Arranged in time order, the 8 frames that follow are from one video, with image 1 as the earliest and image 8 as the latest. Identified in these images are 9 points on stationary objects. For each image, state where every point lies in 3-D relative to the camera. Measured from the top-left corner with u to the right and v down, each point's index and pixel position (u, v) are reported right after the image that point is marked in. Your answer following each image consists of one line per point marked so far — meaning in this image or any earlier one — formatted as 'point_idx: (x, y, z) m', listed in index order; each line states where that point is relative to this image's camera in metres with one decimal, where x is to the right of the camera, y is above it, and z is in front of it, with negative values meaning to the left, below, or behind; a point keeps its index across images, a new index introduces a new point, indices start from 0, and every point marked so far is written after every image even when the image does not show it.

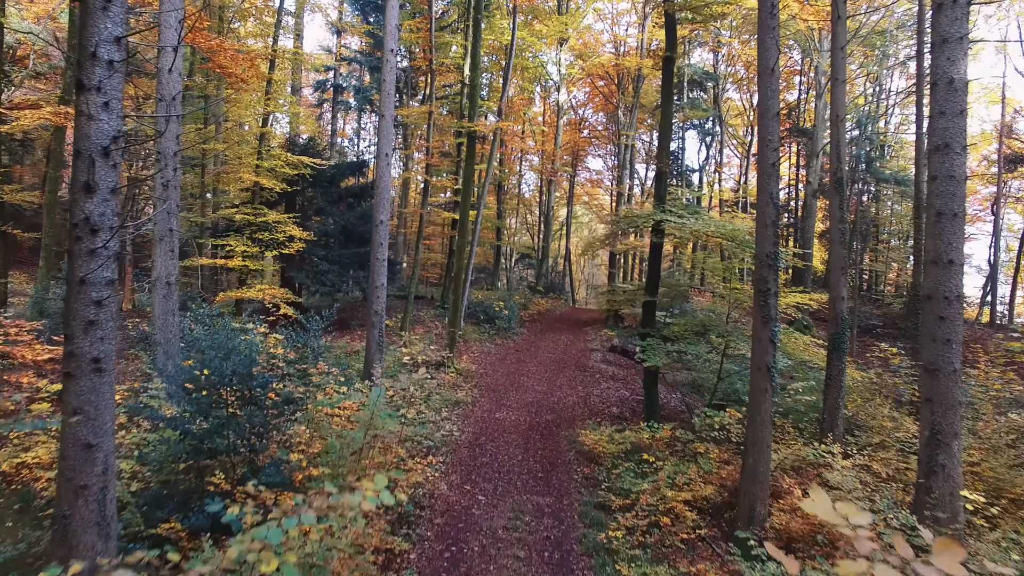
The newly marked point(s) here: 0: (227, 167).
0: (-4.6, +1.9, +11.0) m
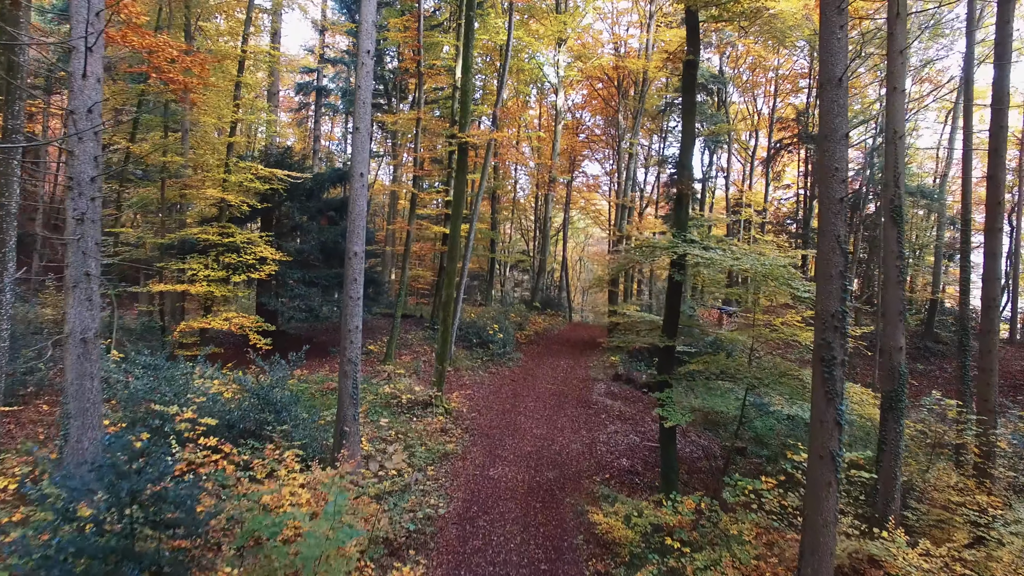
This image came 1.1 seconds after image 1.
0: (-4.6, +1.5, +9.9) m
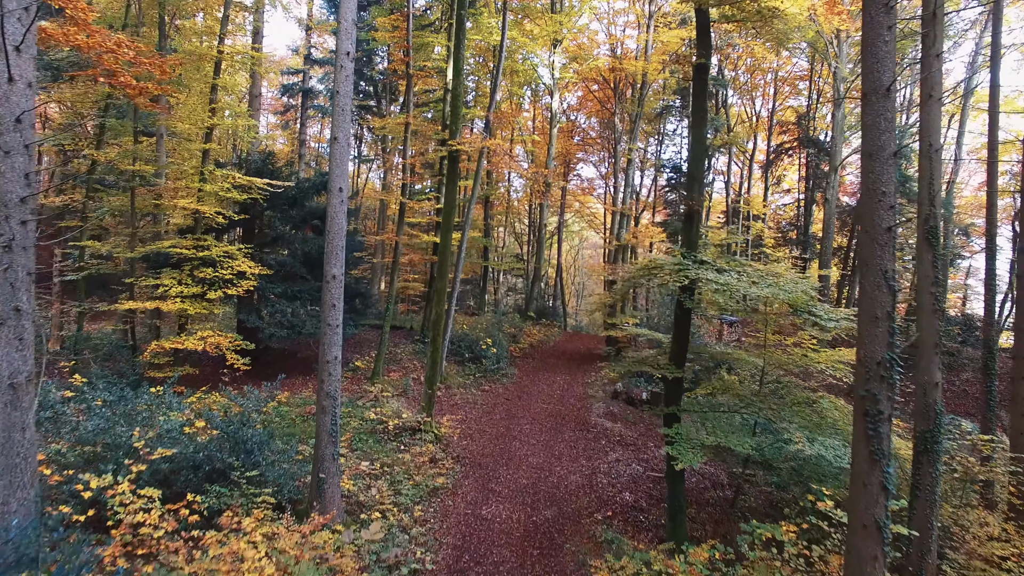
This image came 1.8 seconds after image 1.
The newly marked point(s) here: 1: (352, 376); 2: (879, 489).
0: (-4.7, +1.3, +9.2) m
1: (-2.7, -1.5, +11.4) m
2: (+1.9, -1.0, +3.5) m
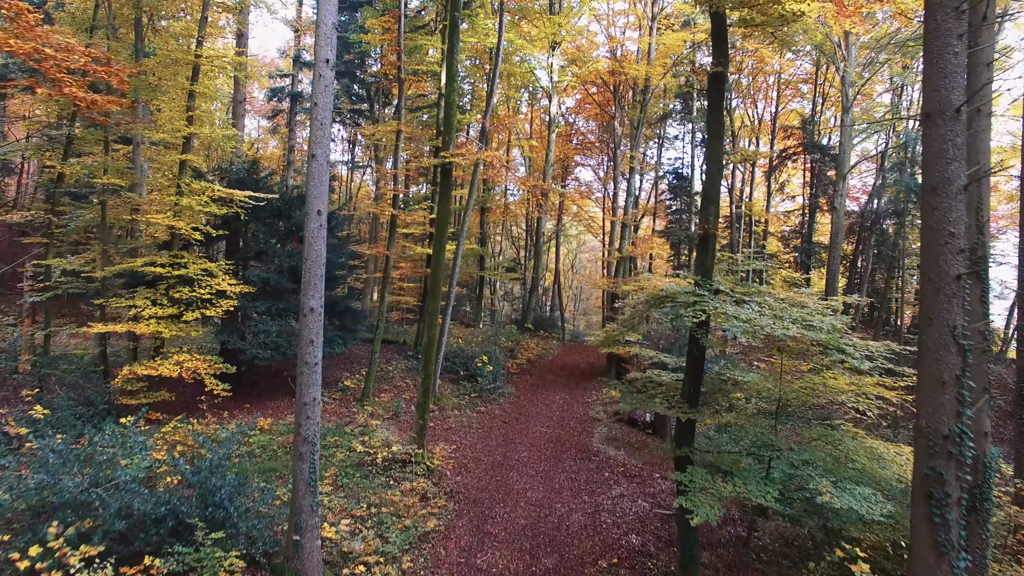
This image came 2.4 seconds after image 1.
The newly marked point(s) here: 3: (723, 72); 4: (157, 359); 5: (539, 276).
0: (-4.7, +1.1, +8.7) m
1: (-2.7, -1.7, +10.8) m
2: (+1.9, -1.3, +3.0) m
3: (+1.7, +1.8, +5.6) m
4: (-4.3, -0.8, +8.3) m
5: (+0.7, +0.4, +18.8) m
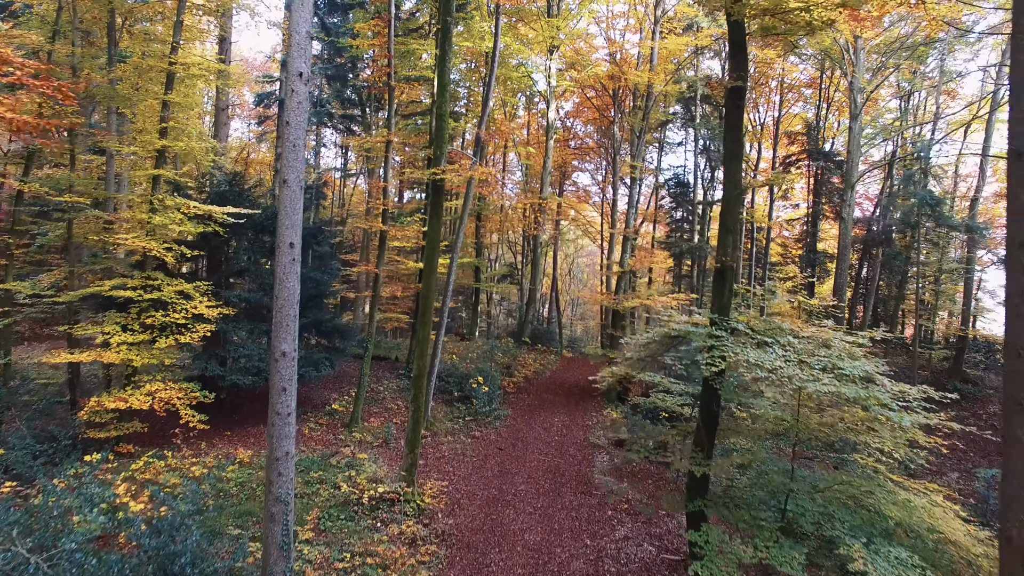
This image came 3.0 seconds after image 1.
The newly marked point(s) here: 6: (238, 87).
0: (-4.8, +0.8, +8.1) m
1: (-2.8, -2.0, +10.2) m
2: (+1.9, -1.6, +2.4) m
3: (+1.7, +1.5, +5.0) m
4: (-4.3, -1.1, +7.7) m
5: (+0.6, +0.1, +18.2) m
6: (-5.3, +3.9, +13.2) m
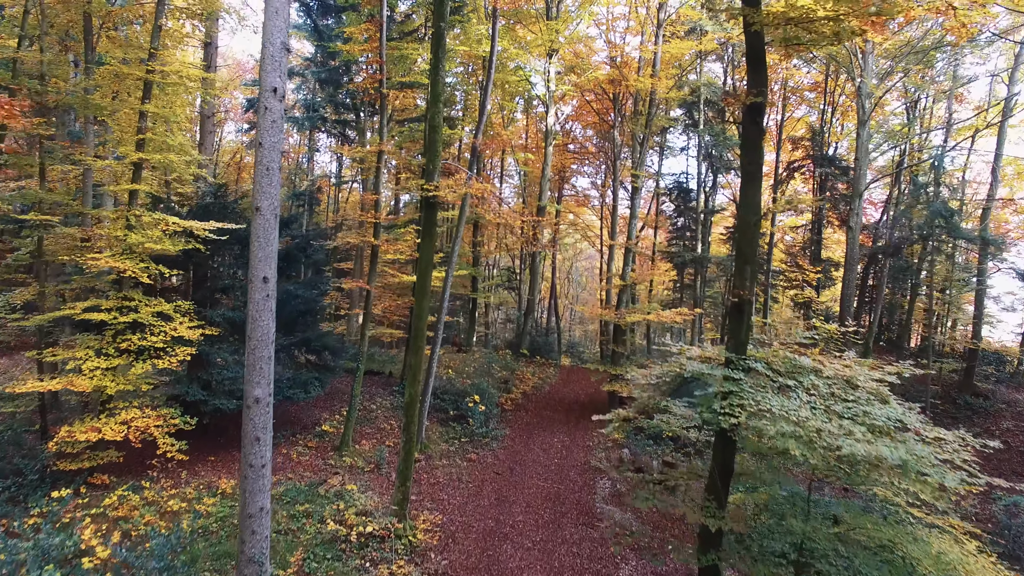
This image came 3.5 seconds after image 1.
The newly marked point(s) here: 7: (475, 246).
0: (-4.8, +0.5, +7.6) m
1: (-2.8, -2.3, +9.8) m
2: (+1.8, -1.8, +2.0) m
3: (+1.7, +1.2, +4.6) m
4: (-4.4, -1.4, +7.2) m
5: (+0.6, -0.1, +17.8) m
6: (-5.3, +3.6, +12.7) m
7: (-1.0, +1.1, +17.5) m
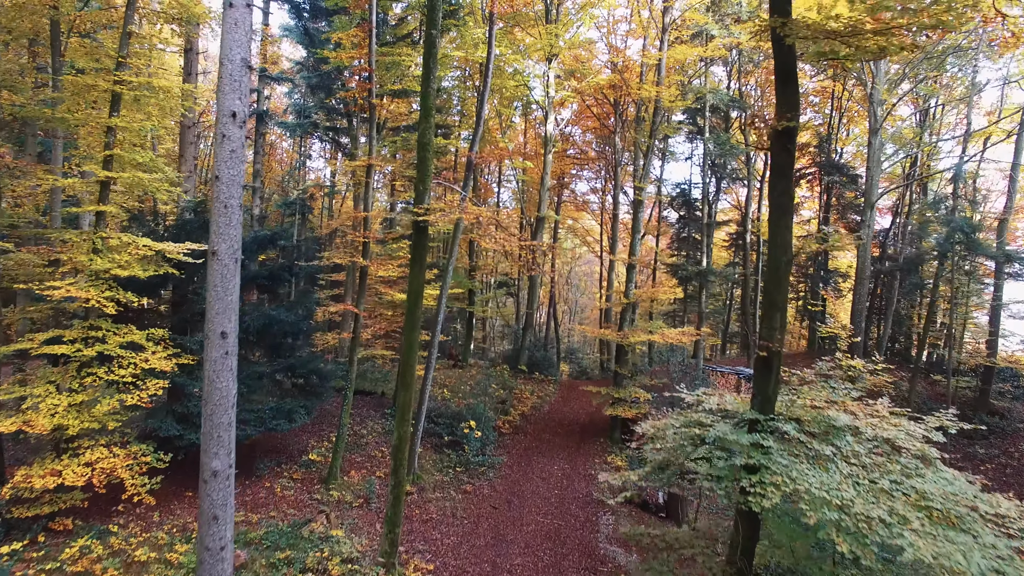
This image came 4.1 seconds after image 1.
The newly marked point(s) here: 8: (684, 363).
0: (-4.8, +0.2, +7.0) m
1: (-2.8, -2.6, +9.2) m
2: (+1.8, -2.1, +1.4) m
3: (+1.6, +0.9, +4.0) m
4: (-4.4, -1.7, +6.7) m
5: (+0.5, -0.4, +17.2) m
6: (-5.4, +3.4, +12.2) m
7: (-1.0, +0.8, +16.9) m
8: (+3.6, -1.6, +14.3) m
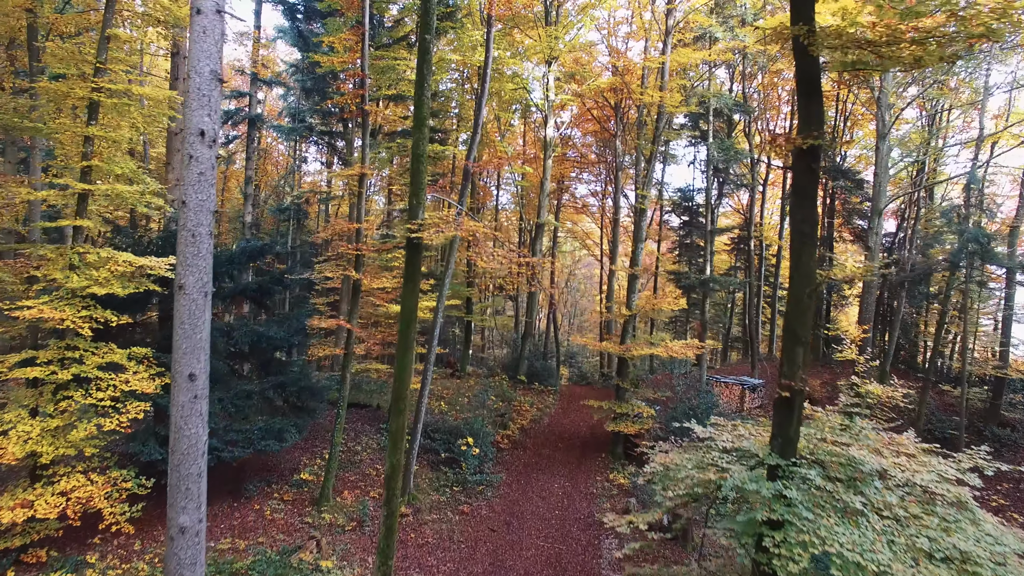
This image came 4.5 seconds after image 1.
0: (-4.8, +0.1, +6.7) m
1: (-2.9, -2.7, +8.9) m
2: (+1.8, -2.3, +1.1) m
3: (+1.6, +0.8, +3.7) m
4: (-4.4, -1.8, +6.3) m
5: (+0.5, -0.6, +16.8) m
6: (-5.4, +3.2, +11.8) m
7: (-1.0, +0.6, +16.6) m
8: (+3.6, -1.7, +14.0) m
